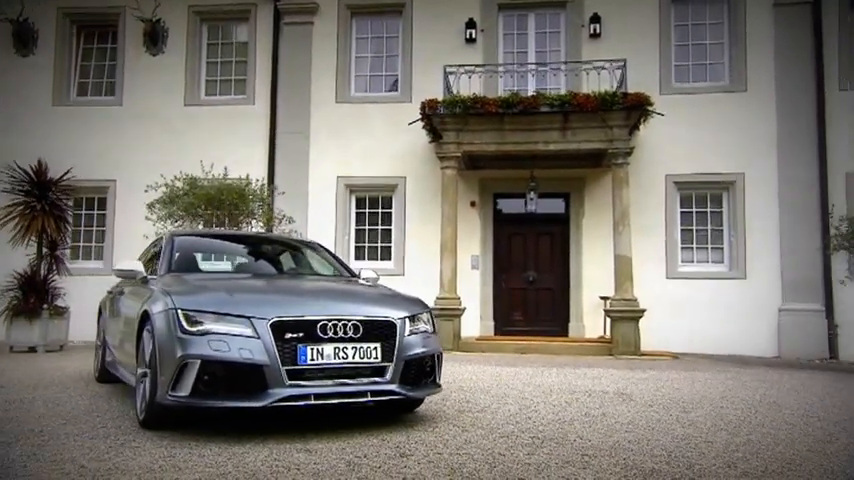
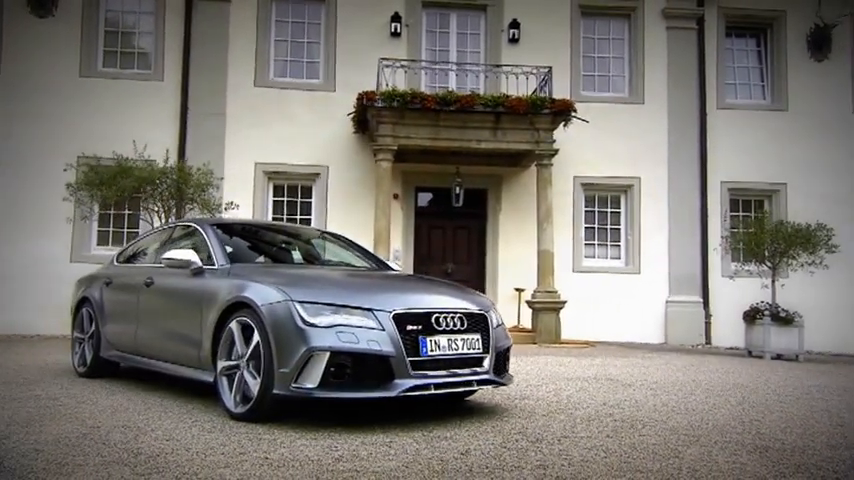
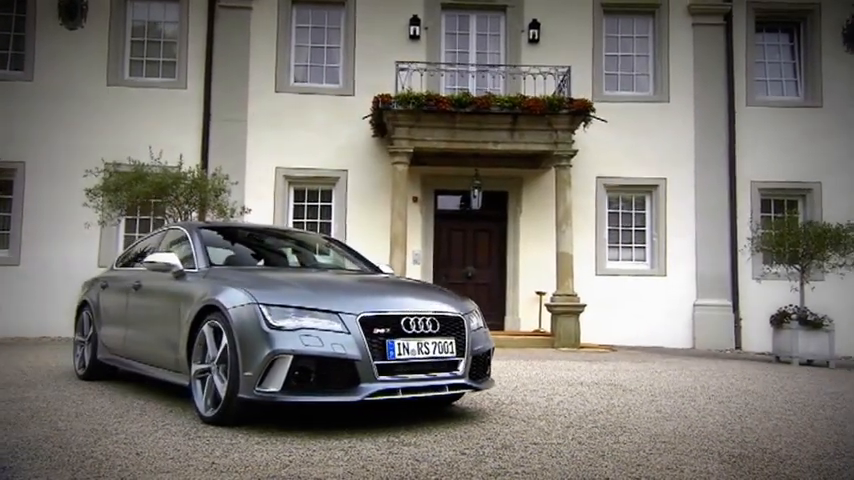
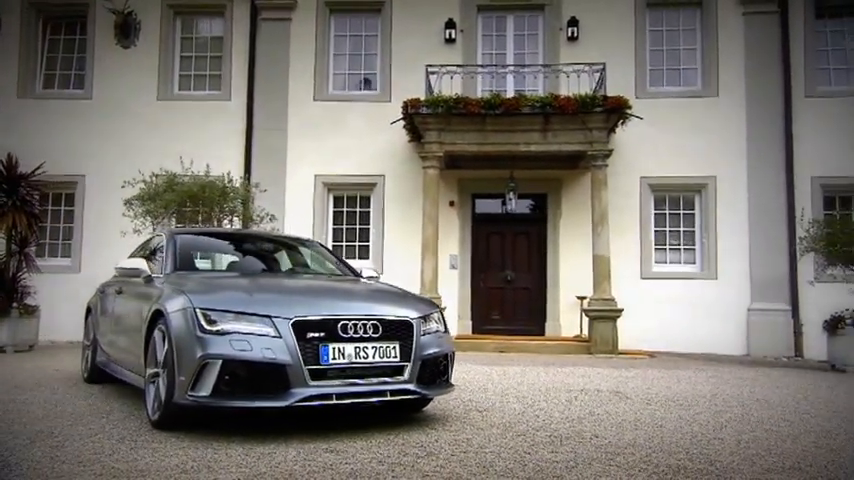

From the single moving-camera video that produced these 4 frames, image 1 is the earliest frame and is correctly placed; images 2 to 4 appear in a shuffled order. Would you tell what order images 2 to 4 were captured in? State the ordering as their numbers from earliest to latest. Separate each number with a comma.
4, 3, 2
